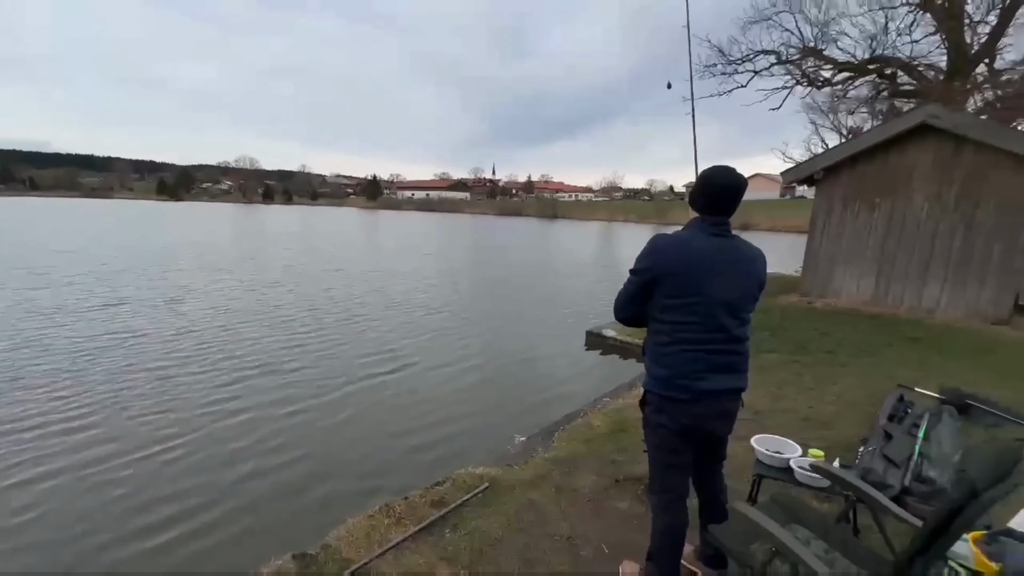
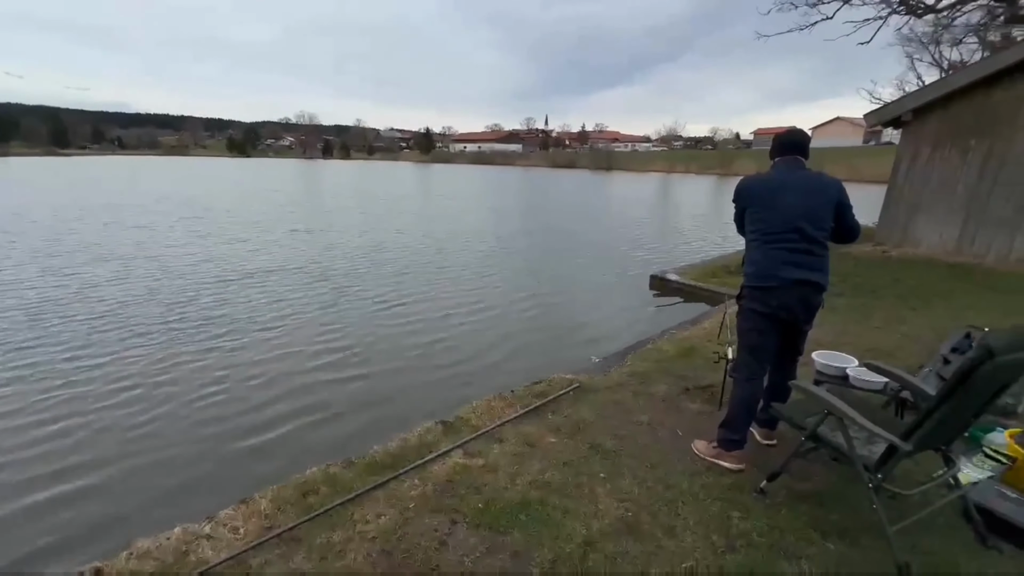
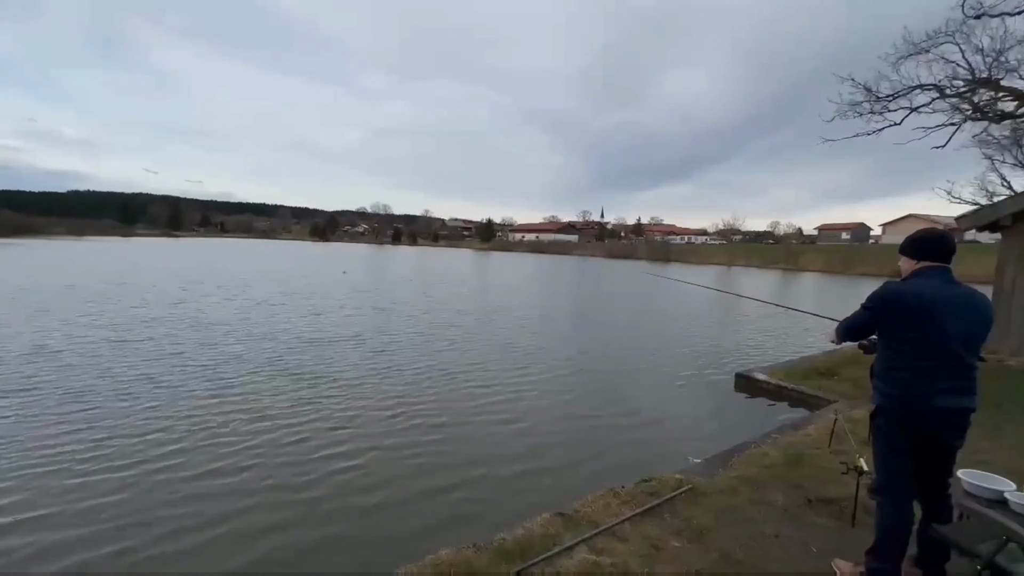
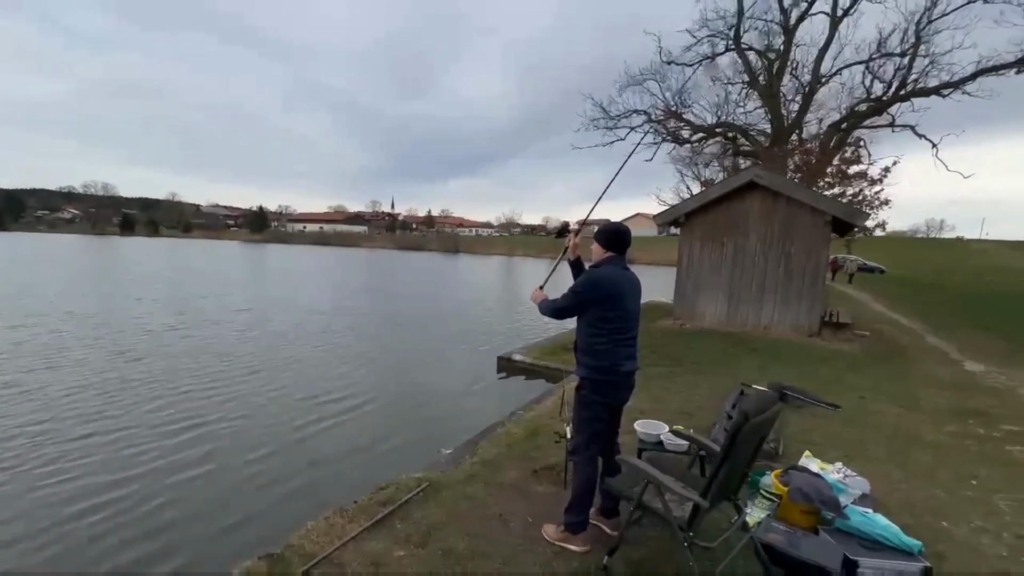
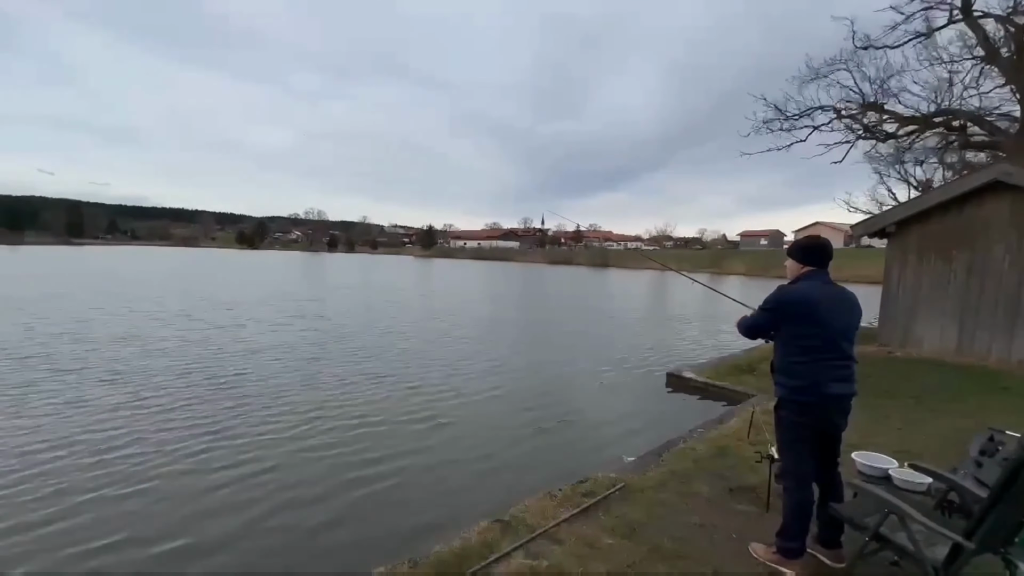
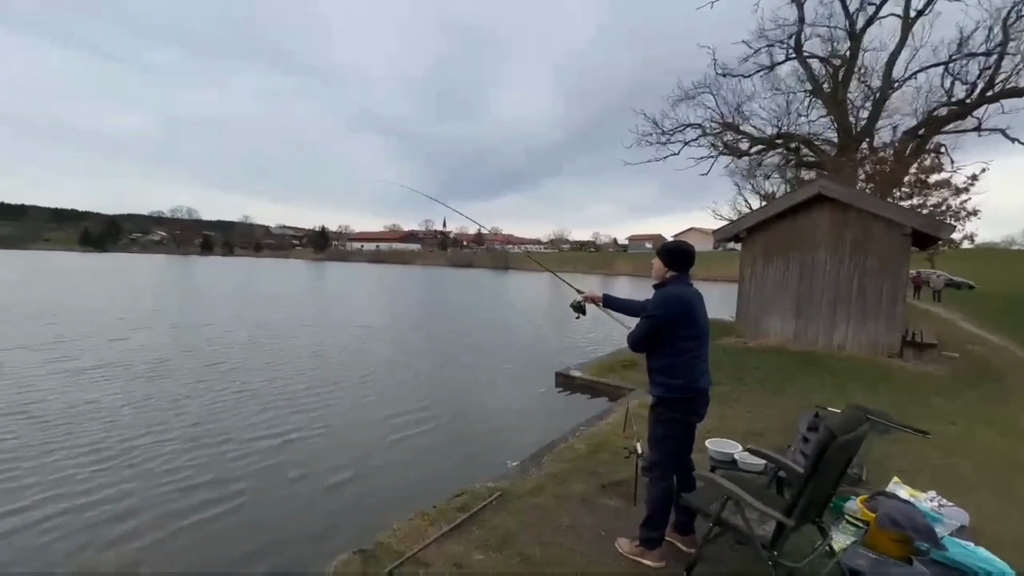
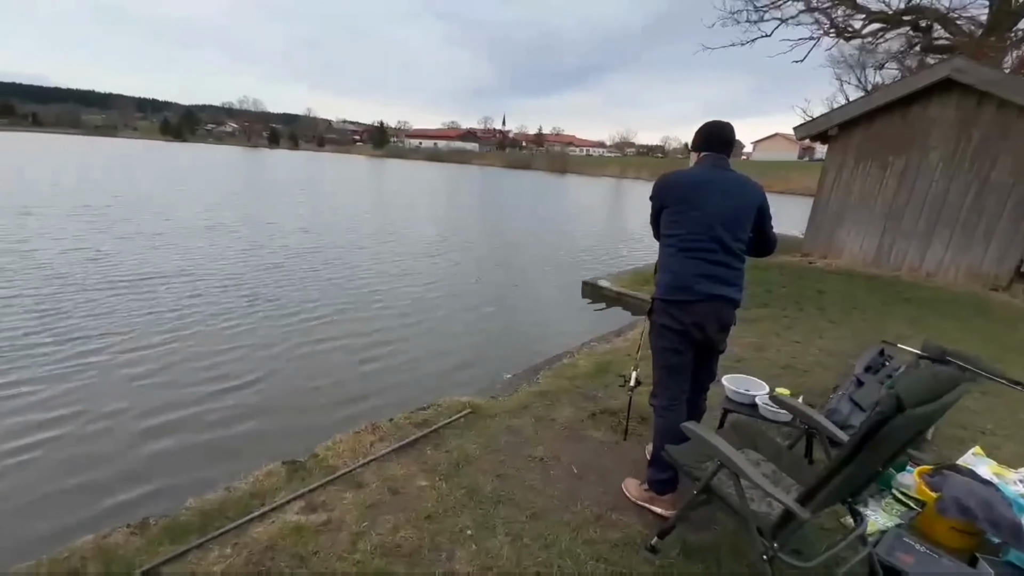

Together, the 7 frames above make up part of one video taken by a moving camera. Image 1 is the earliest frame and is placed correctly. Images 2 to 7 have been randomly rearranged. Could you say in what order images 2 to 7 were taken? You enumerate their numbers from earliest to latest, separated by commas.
4, 6, 5, 3, 2, 7
